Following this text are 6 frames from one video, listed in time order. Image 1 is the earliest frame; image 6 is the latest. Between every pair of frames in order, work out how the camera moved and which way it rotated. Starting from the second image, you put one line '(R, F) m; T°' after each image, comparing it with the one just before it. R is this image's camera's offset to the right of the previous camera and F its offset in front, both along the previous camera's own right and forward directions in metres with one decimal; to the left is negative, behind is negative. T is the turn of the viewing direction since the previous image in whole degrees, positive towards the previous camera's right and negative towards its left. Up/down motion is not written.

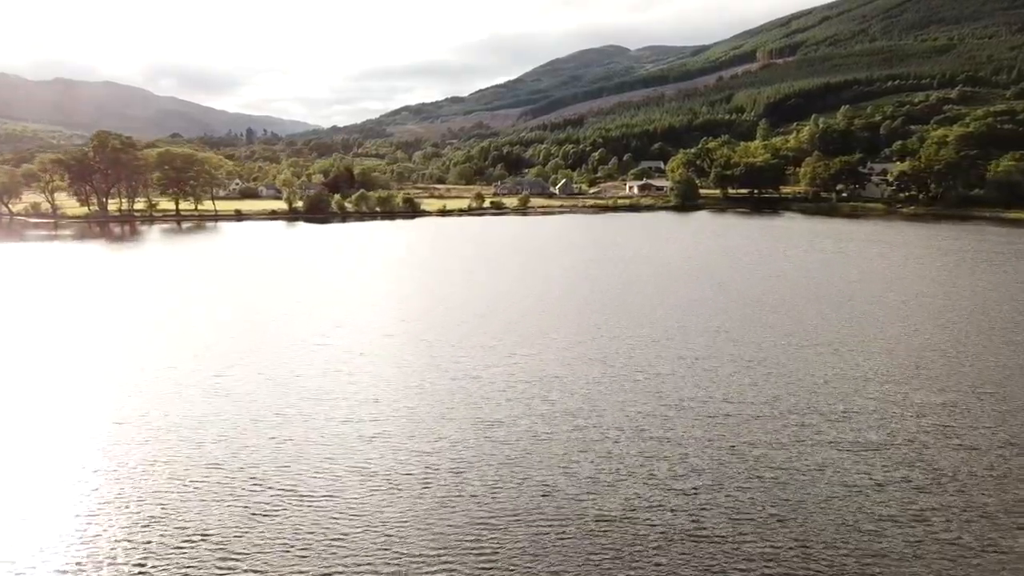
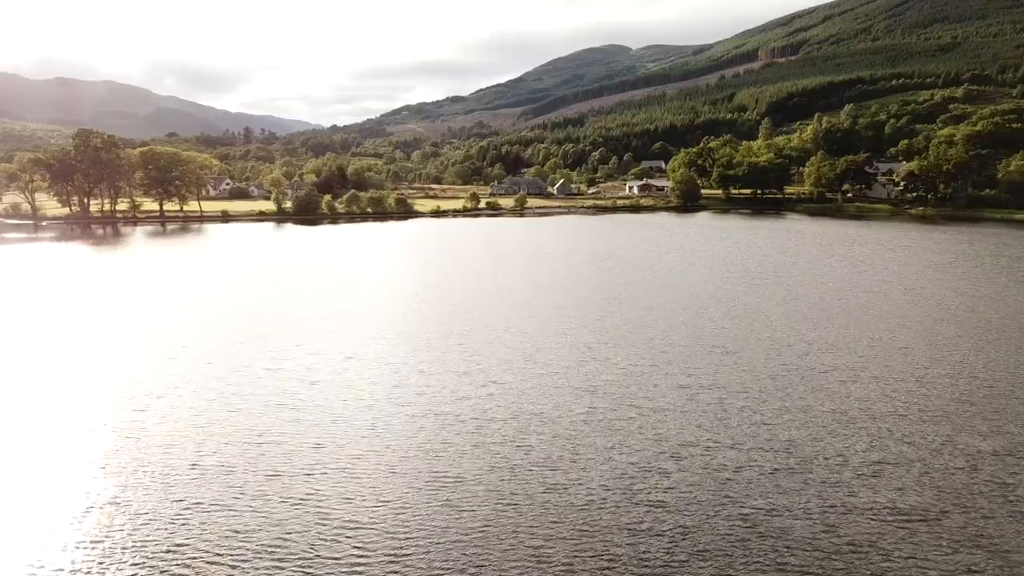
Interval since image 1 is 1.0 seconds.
(+1.0, +3.9) m; 0°
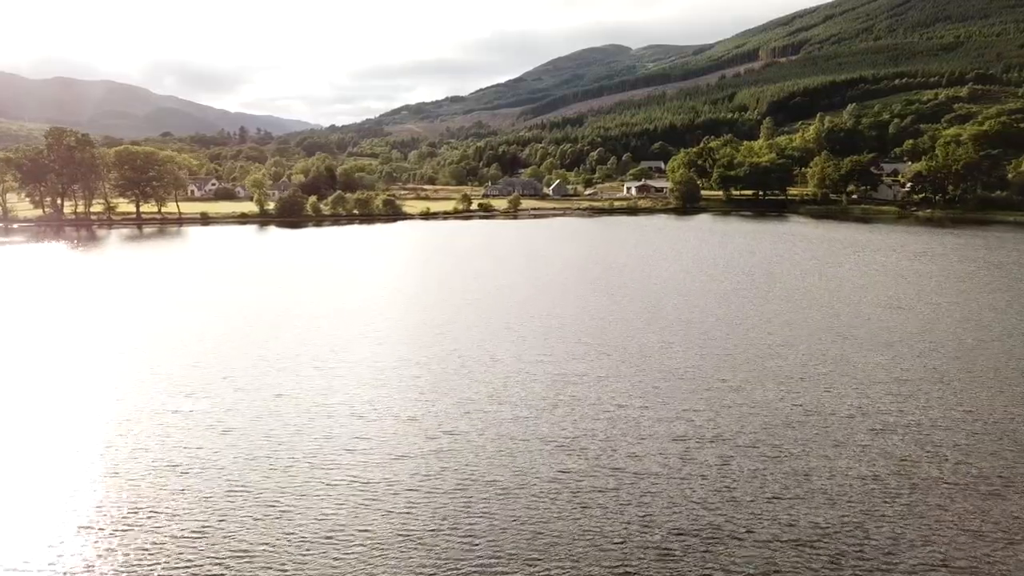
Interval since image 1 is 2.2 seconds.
(+1.3, +4.9) m; 0°
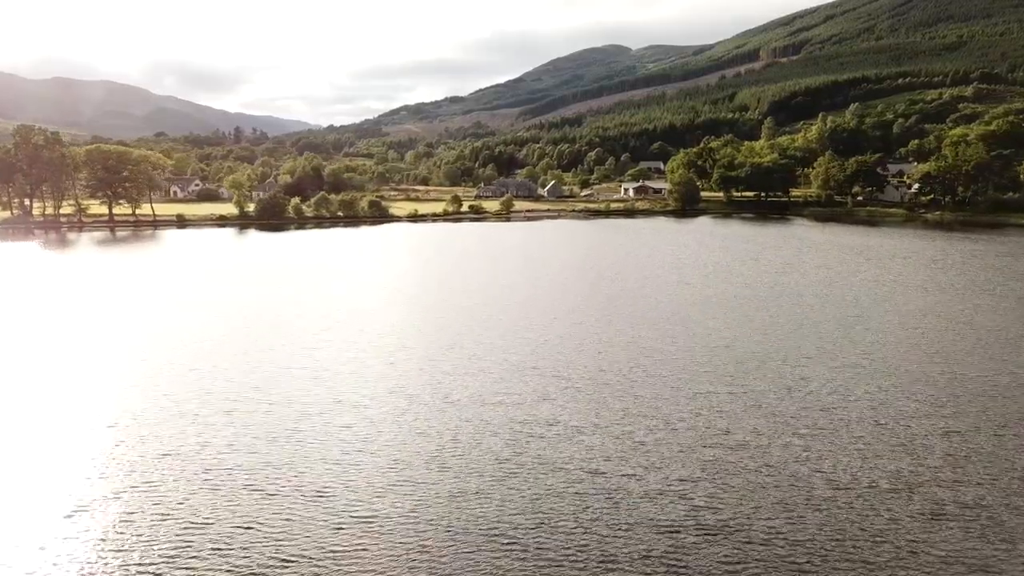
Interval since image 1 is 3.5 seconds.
(+1.5, +5.3) m; 0°
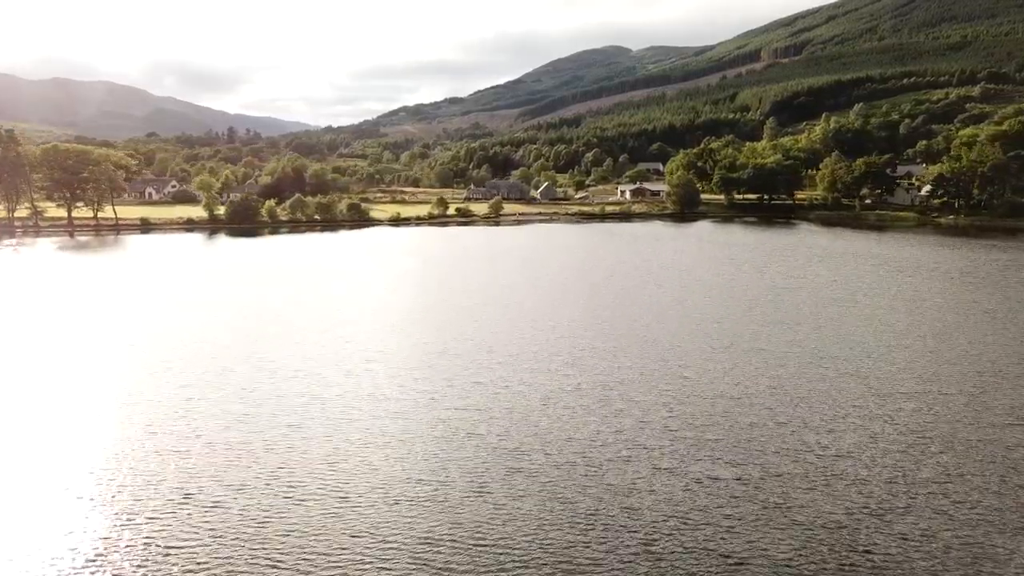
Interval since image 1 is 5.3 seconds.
(+2.0, +7.1) m; 0°
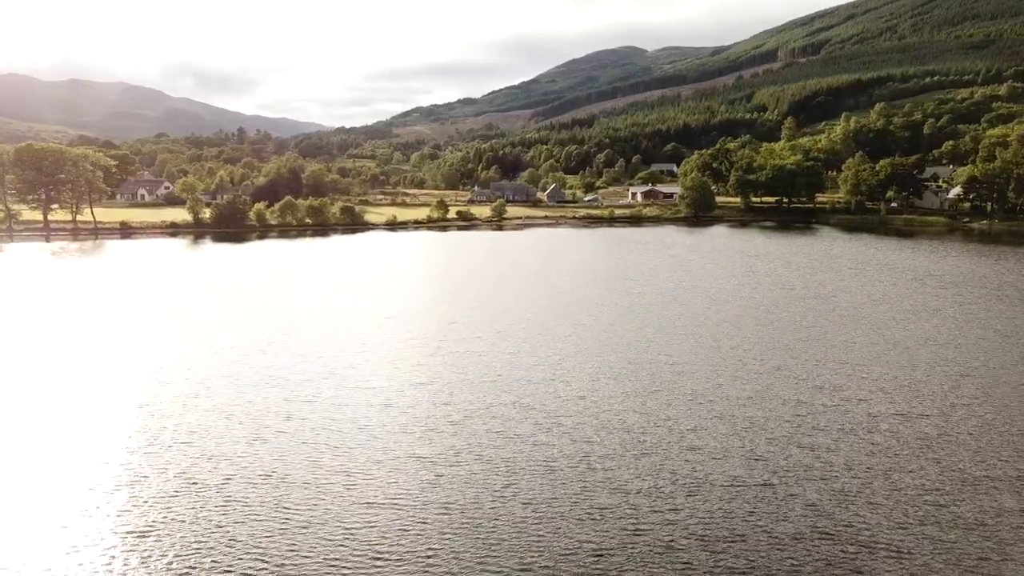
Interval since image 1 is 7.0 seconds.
(+1.7, +6.5) m; -1°
